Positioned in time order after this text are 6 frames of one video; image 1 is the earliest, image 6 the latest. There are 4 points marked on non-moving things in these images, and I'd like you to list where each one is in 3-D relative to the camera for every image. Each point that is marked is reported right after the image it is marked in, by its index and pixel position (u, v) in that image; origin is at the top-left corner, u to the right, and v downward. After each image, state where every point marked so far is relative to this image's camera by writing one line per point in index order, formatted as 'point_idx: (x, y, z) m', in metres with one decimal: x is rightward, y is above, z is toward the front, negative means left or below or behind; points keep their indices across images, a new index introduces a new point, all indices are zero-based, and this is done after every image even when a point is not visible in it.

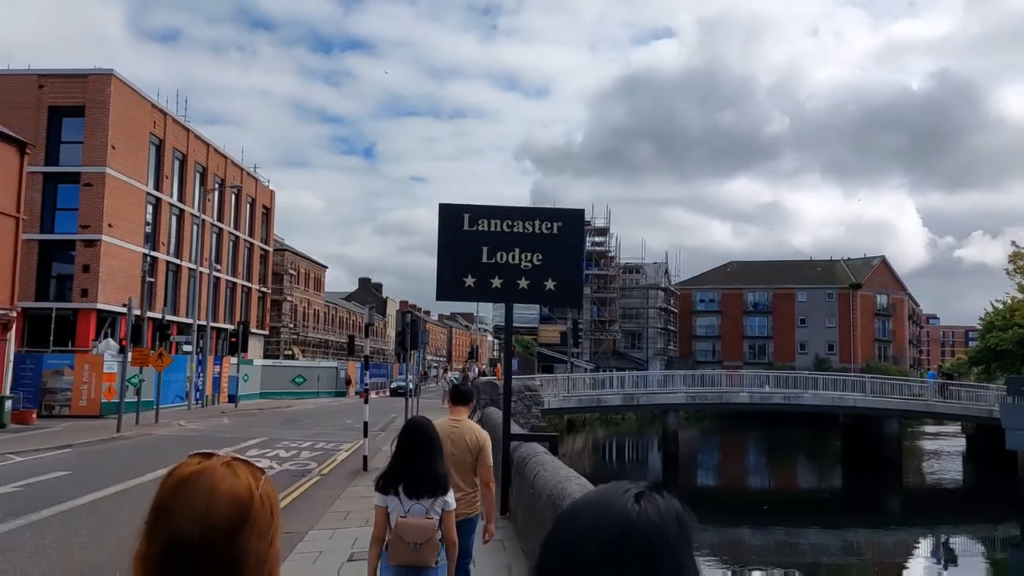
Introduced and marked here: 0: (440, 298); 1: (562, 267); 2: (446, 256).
0: (-0.8, -0.1, +9.4) m
1: (+0.6, +0.2, +9.5) m
2: (-0.8, +0.4, +9.5) m
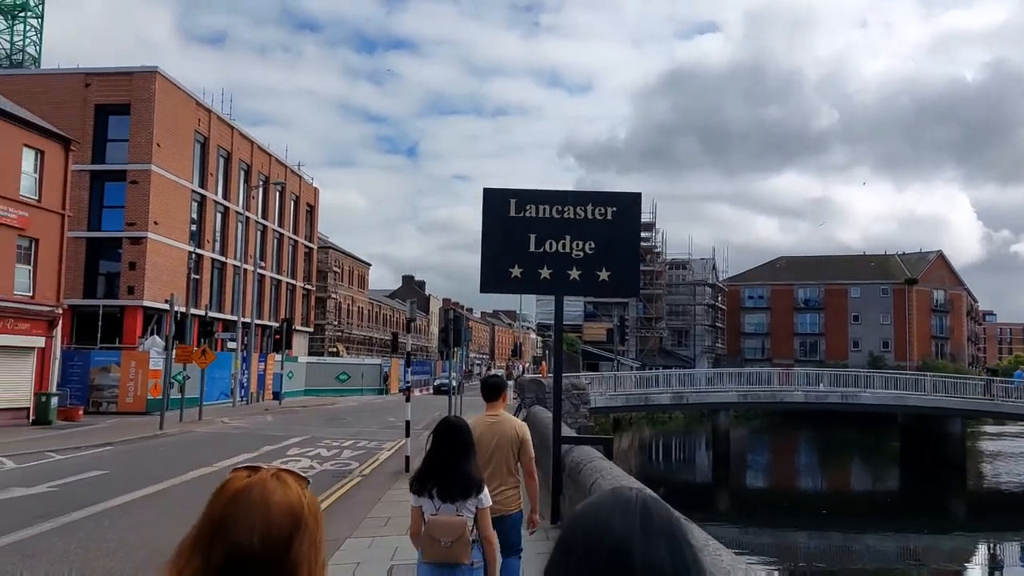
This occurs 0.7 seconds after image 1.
0: (-0.3, 0.0, +8.7) m
1: (+1.1, +0.3, +8.8) m
2: (-0.2, +0.5, +8.8) m
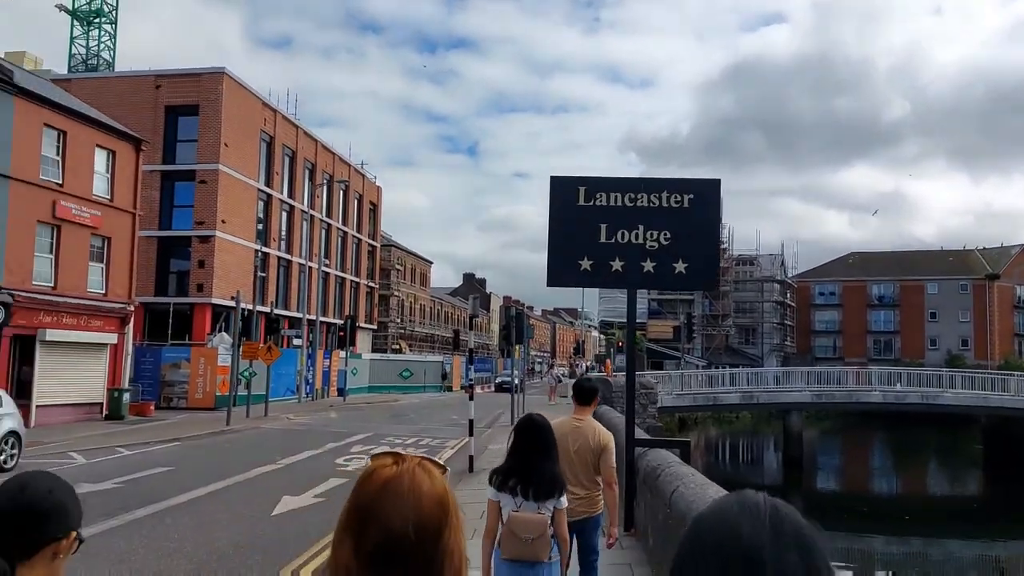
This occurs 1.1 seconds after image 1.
0: (+0.4, 0.0, +8.3) m
1: (+1.8, +0.4, +8.3) m
2: (+0.5, +0.5, +8.4) m
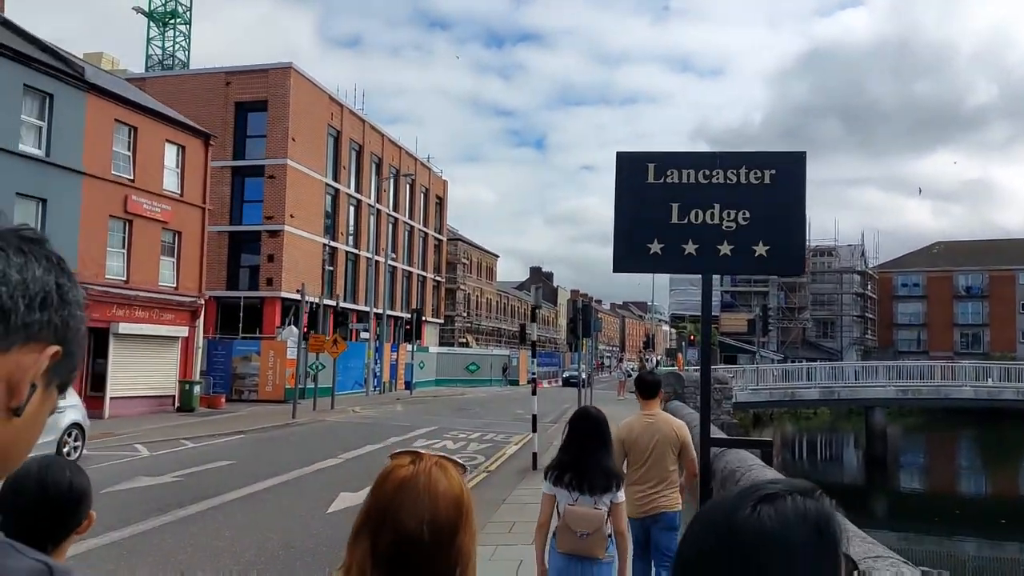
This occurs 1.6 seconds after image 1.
0: (+1.0, +0.2, +7.6) m
1: (+2.4, +0.6, +7.5) m
2: (+1.1, +0.7, +7.7) m
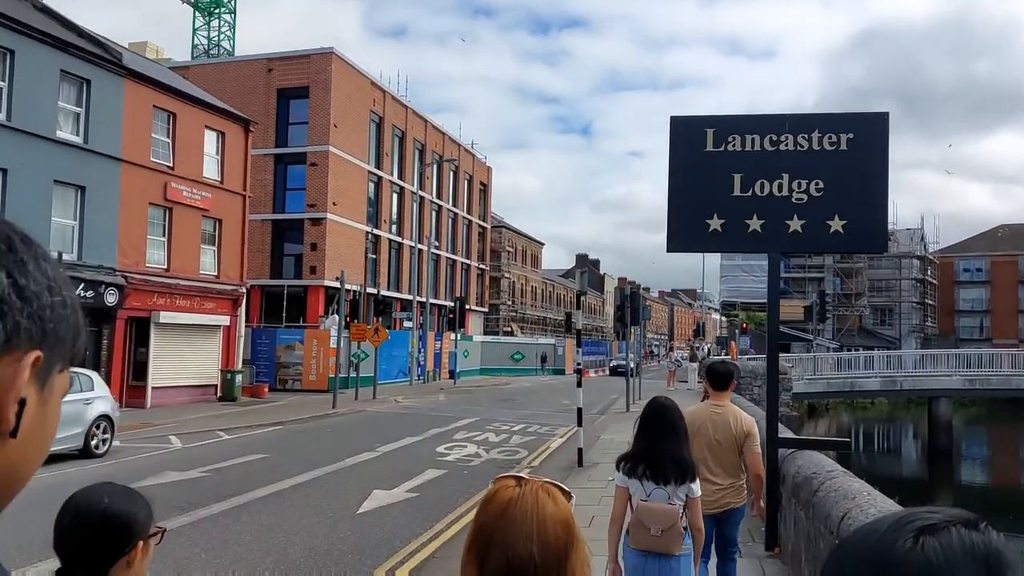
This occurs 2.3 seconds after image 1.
0: (+1.3, +0.3, +6.8) m
1: (+2.7, +0.7, +6.6) m
2: (+1.4, +0.8, +6.9) m
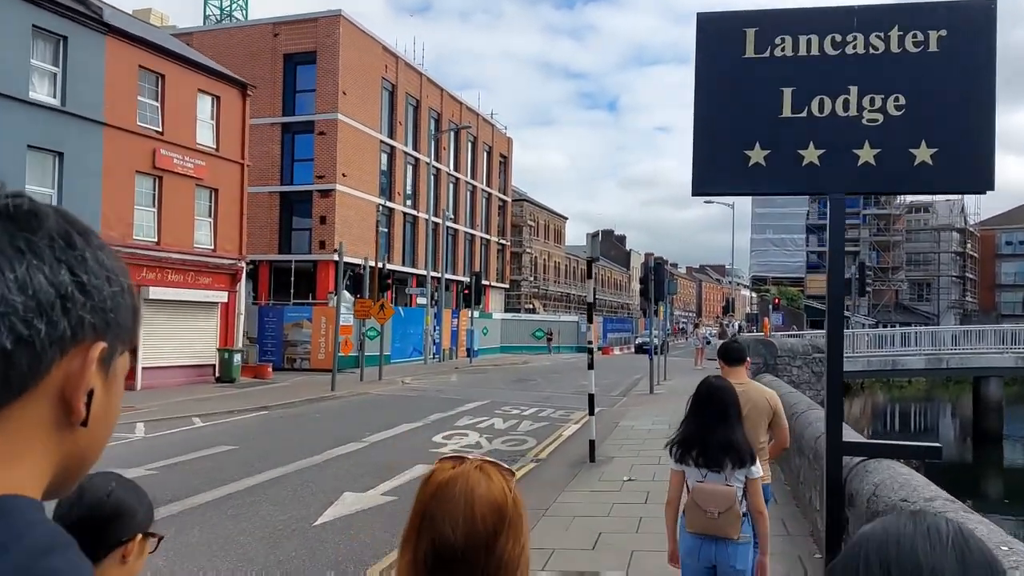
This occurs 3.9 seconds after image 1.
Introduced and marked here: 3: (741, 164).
0: (+1.2, +0.6, +5.1) m
1: (+2.6, +1.0, +4.8) m
2: (+1.2, +1.1, +5.1) m
3: (+1.4, +0.8, +5.1) m
